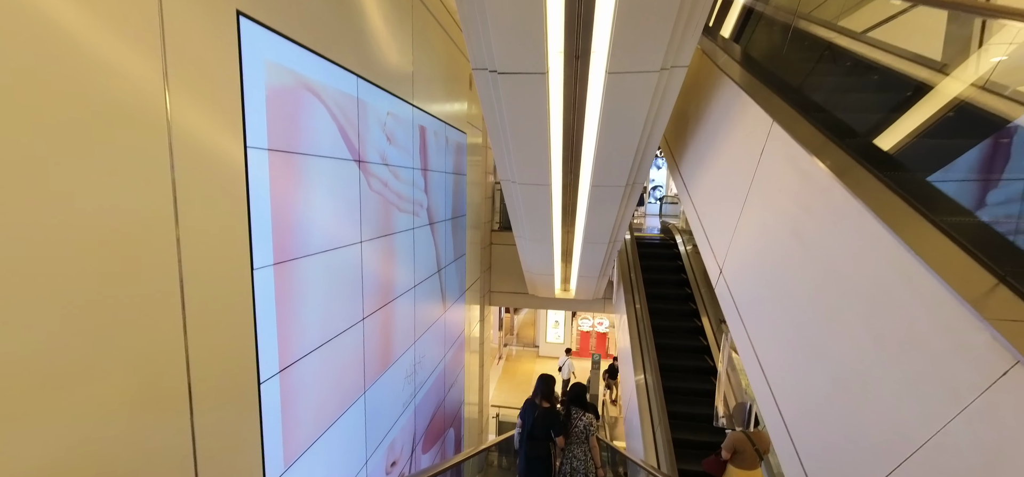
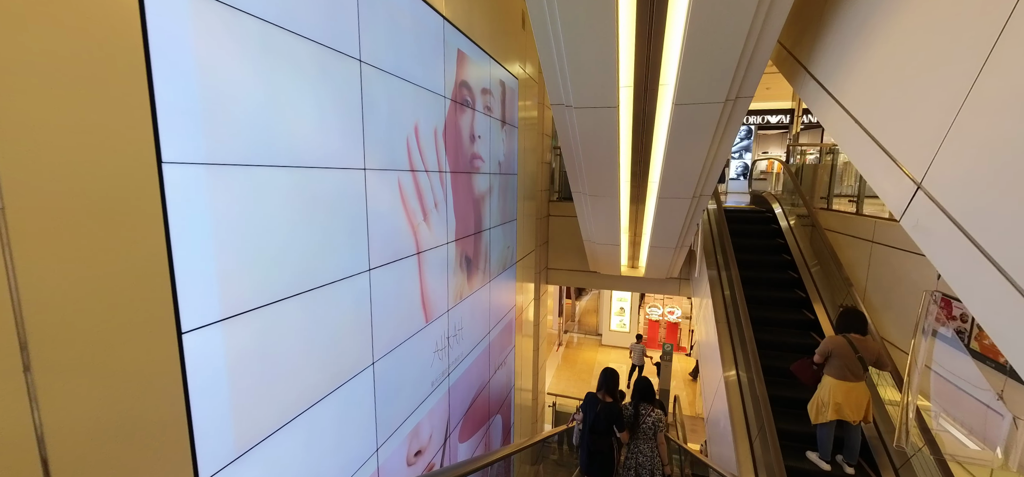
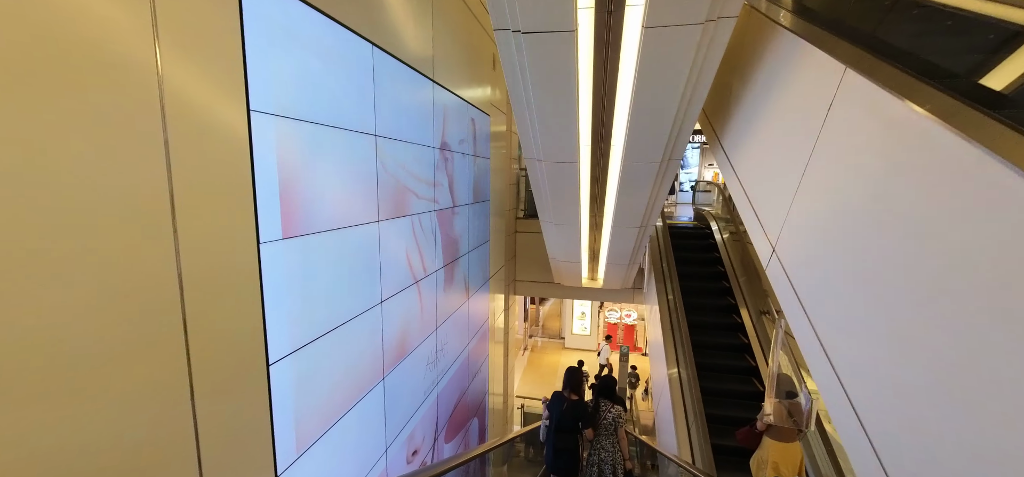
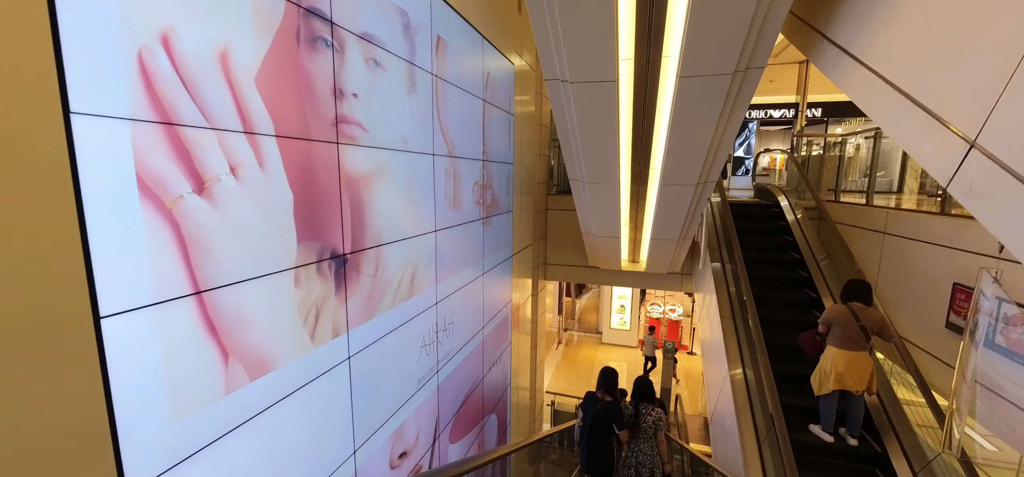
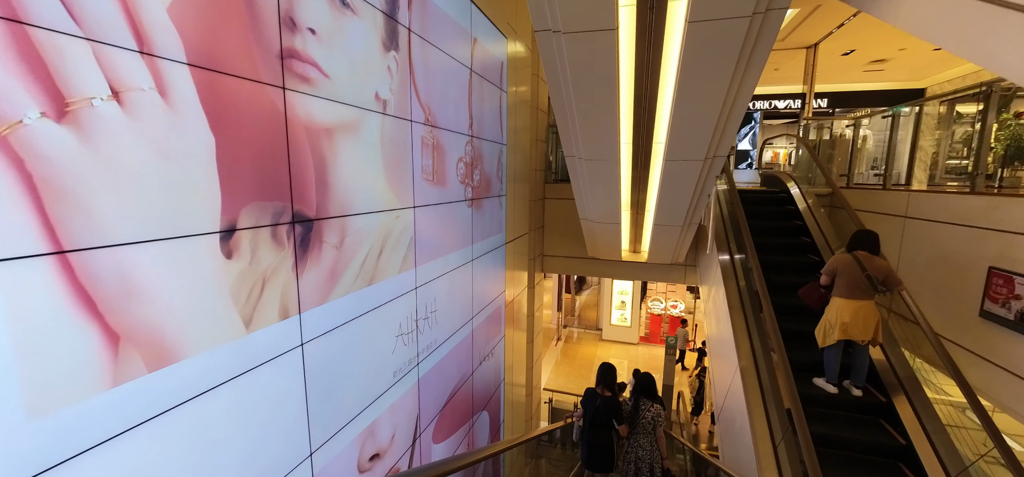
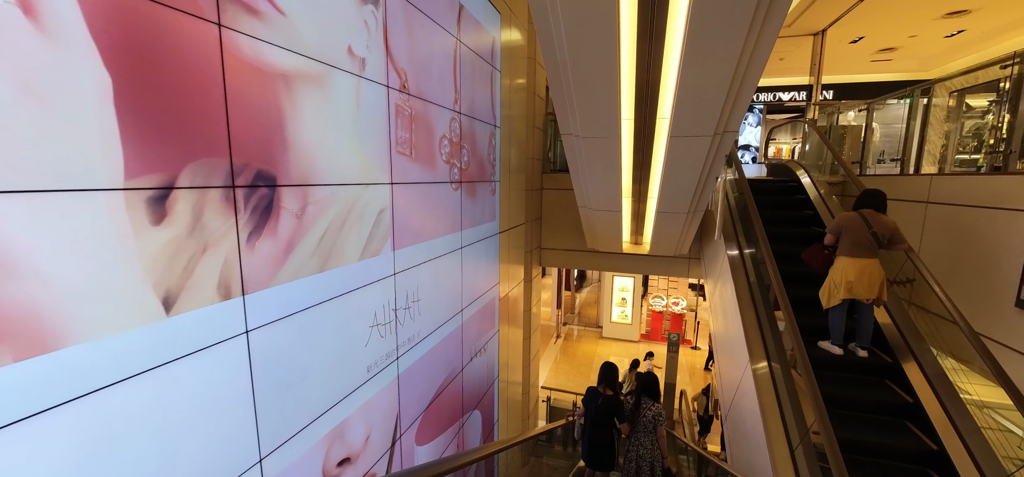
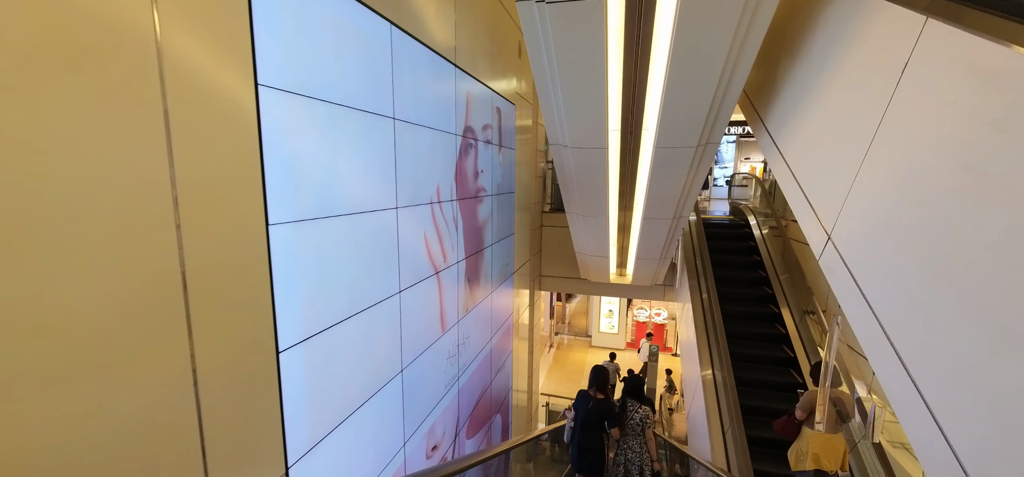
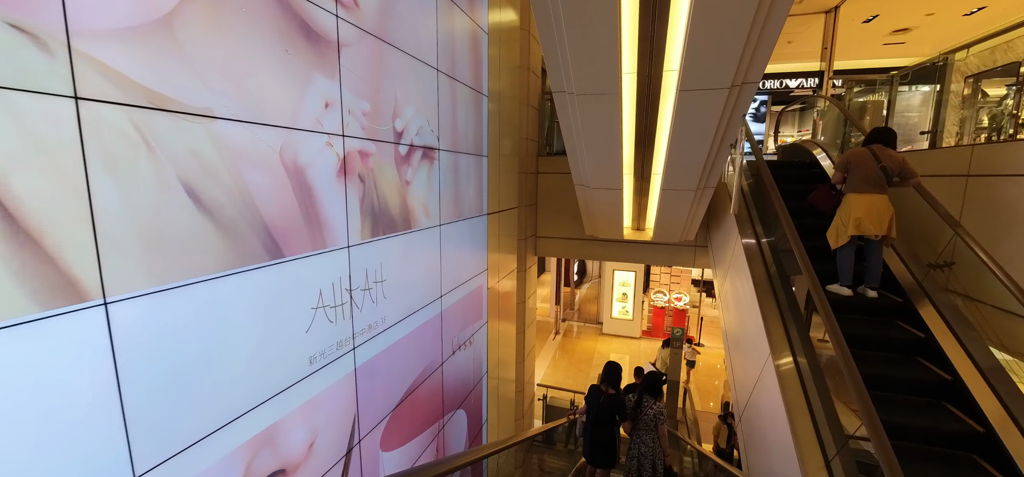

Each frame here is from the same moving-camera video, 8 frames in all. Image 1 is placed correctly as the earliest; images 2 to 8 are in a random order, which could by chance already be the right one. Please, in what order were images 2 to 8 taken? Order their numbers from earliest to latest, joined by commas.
3, 7, 2, 4, 5, 6, 8
